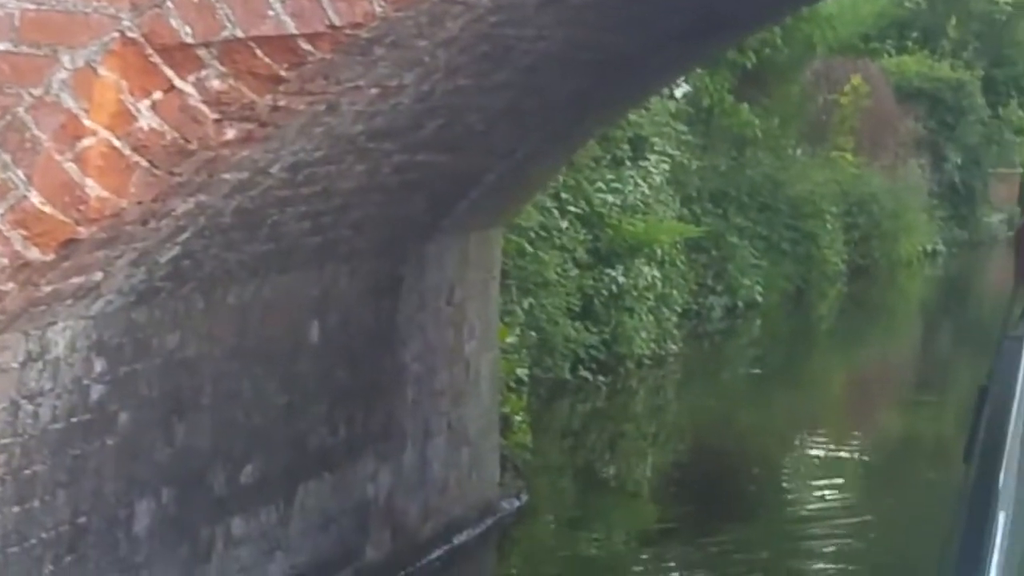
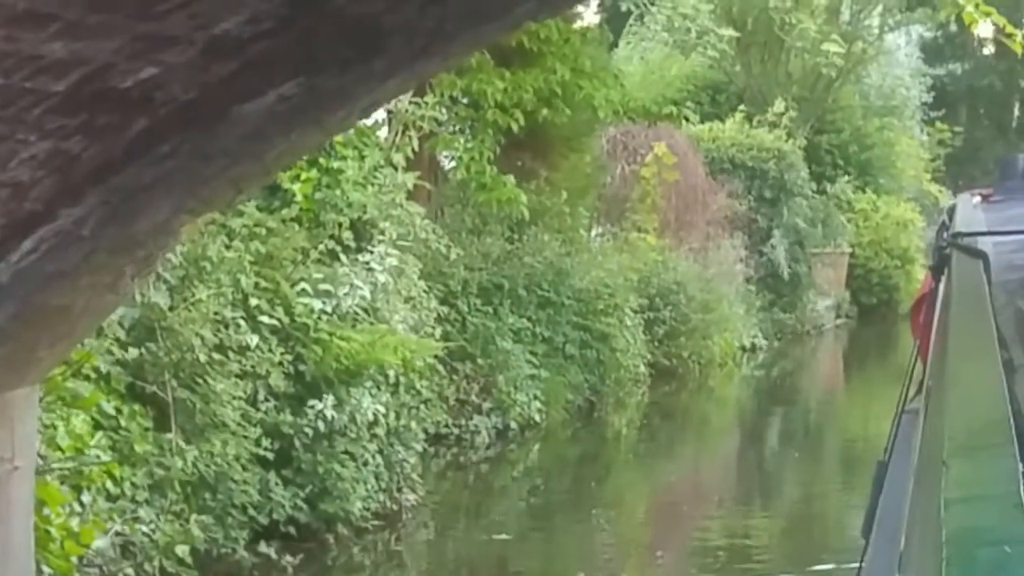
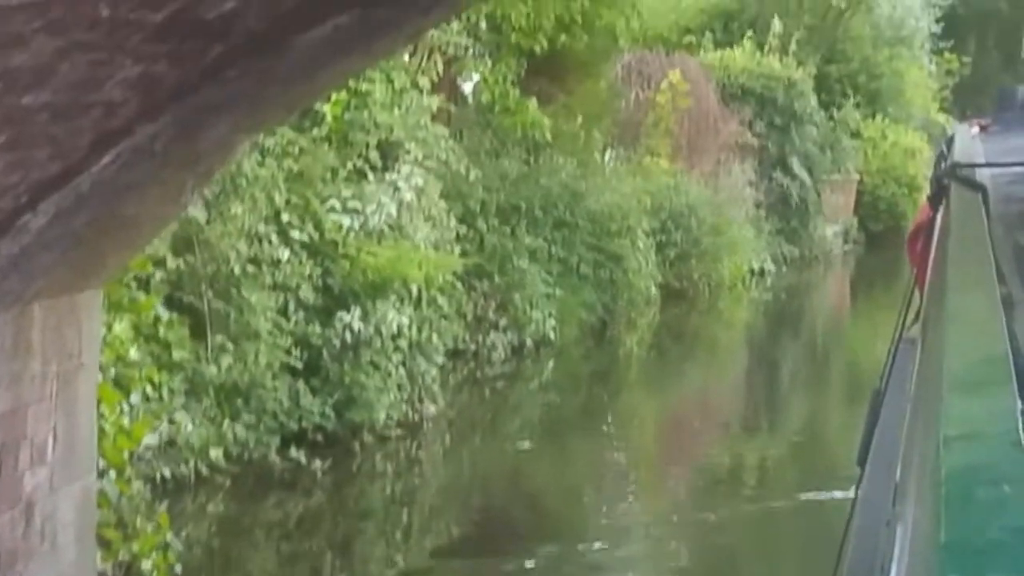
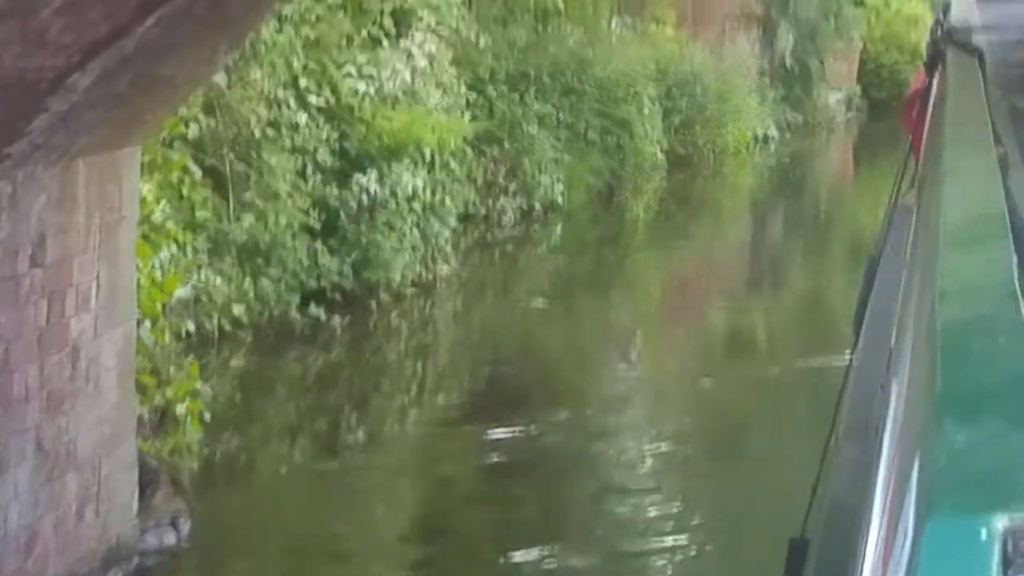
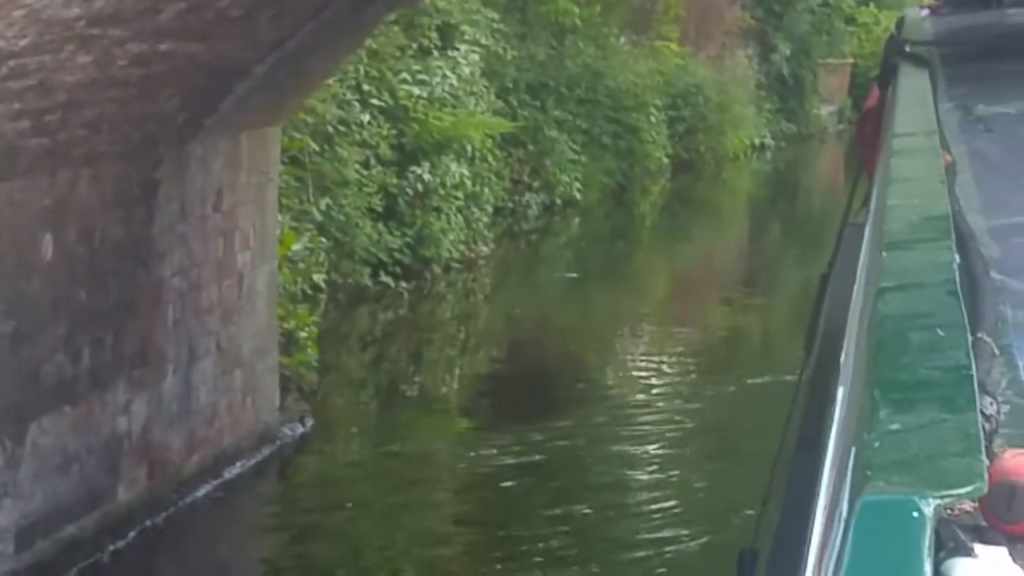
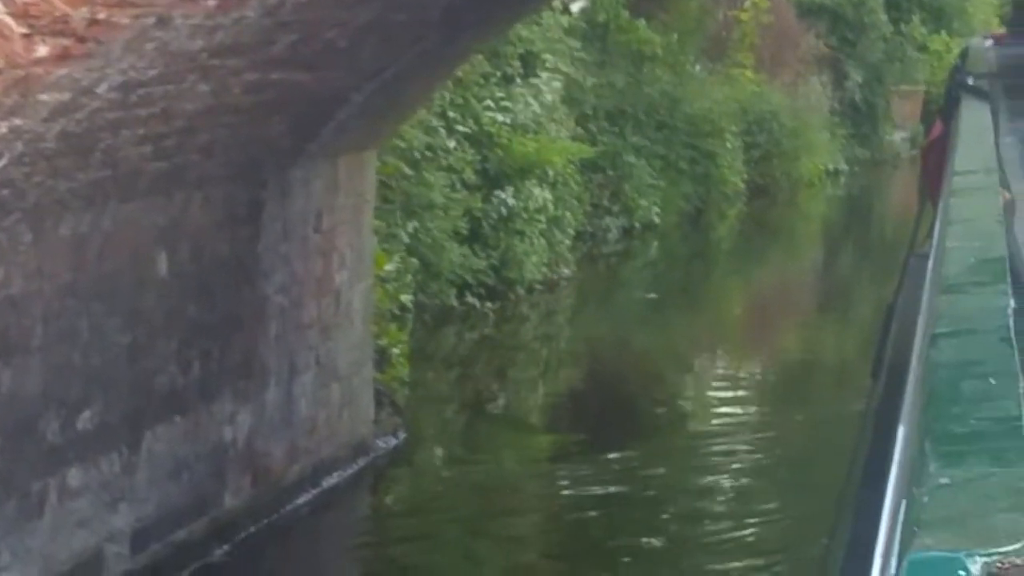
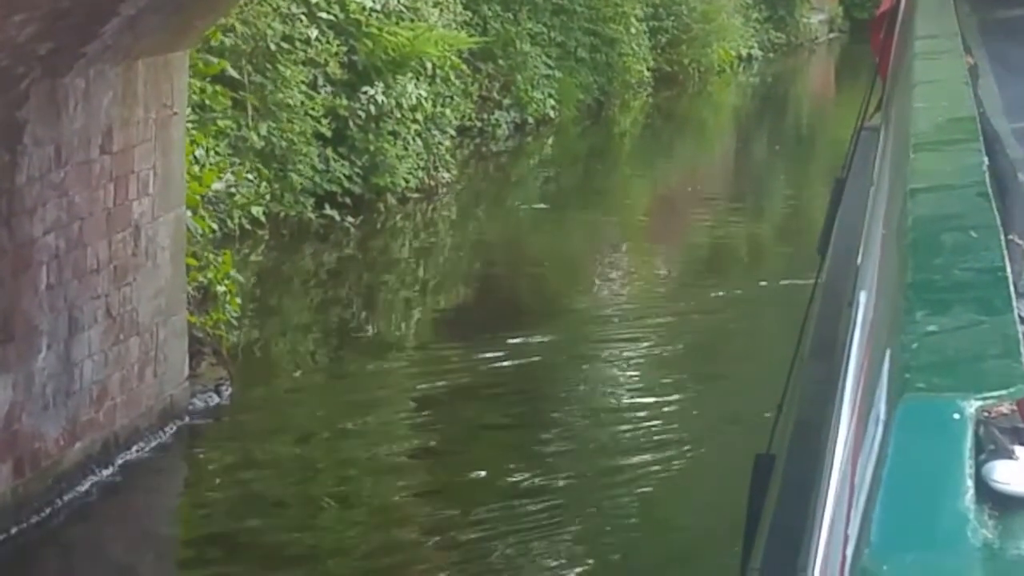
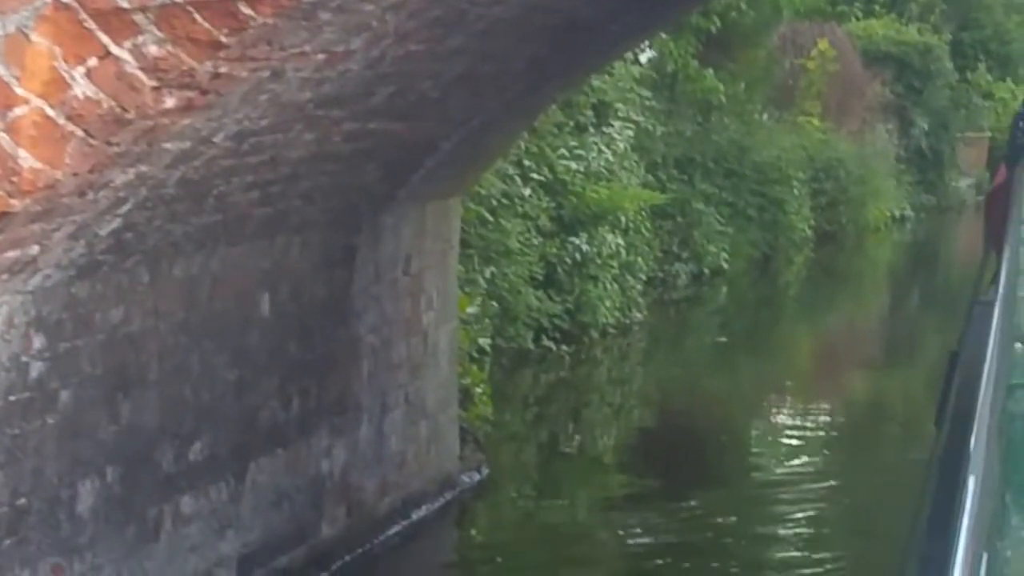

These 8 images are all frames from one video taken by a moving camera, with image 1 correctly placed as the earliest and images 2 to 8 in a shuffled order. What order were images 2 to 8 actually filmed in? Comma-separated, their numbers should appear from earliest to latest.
8, 6, 5, 7, 4, 3, 2
